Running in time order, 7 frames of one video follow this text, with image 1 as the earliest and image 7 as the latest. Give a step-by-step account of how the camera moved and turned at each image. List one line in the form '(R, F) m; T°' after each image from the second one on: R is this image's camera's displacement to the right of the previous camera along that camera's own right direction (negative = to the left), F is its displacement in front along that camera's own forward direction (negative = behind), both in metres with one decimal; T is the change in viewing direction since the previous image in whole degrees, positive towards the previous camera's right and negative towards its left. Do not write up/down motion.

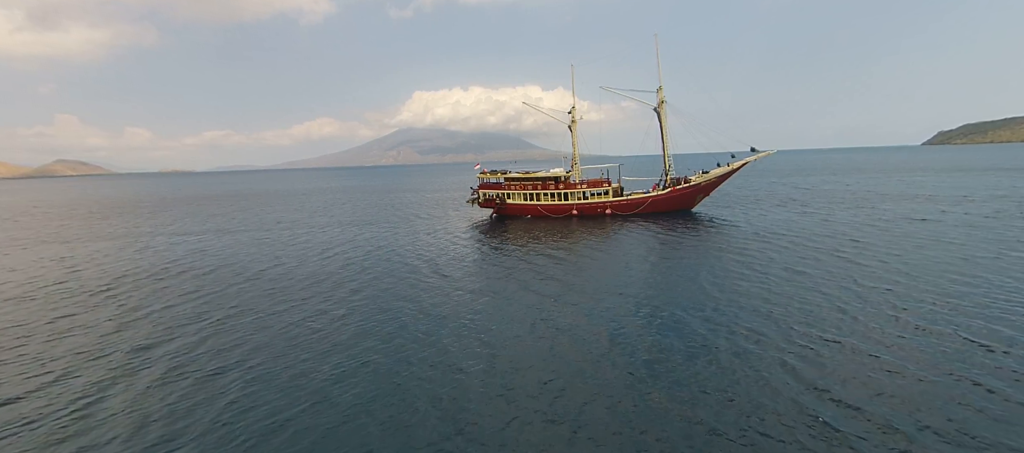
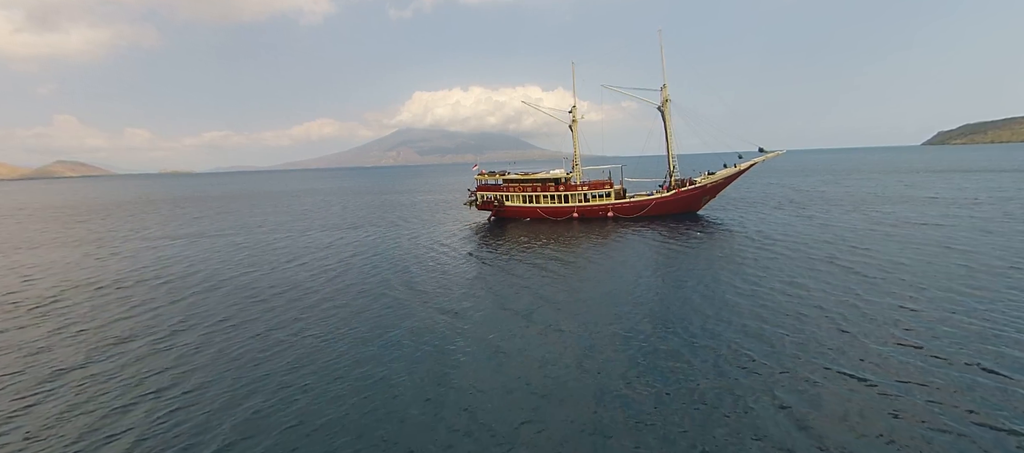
(+0.3, +3.3) m; 0°
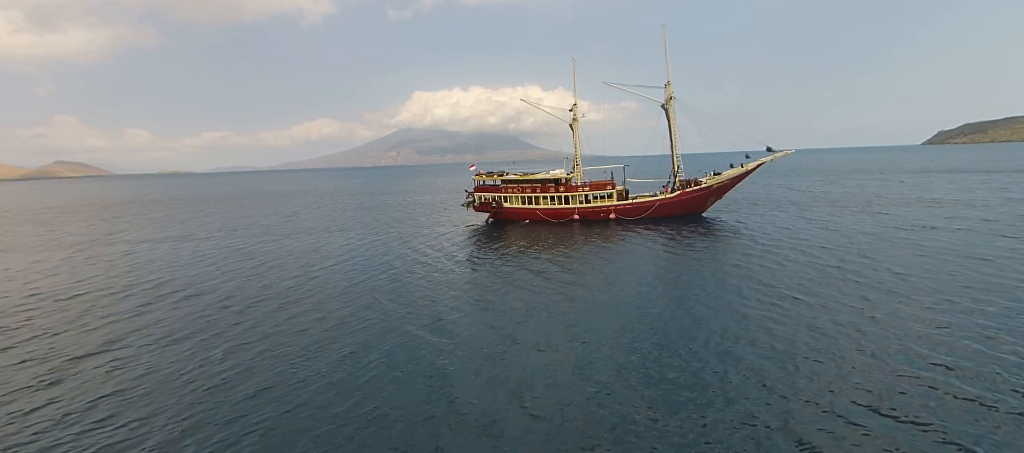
(+0.3, +3.0) m; 0°
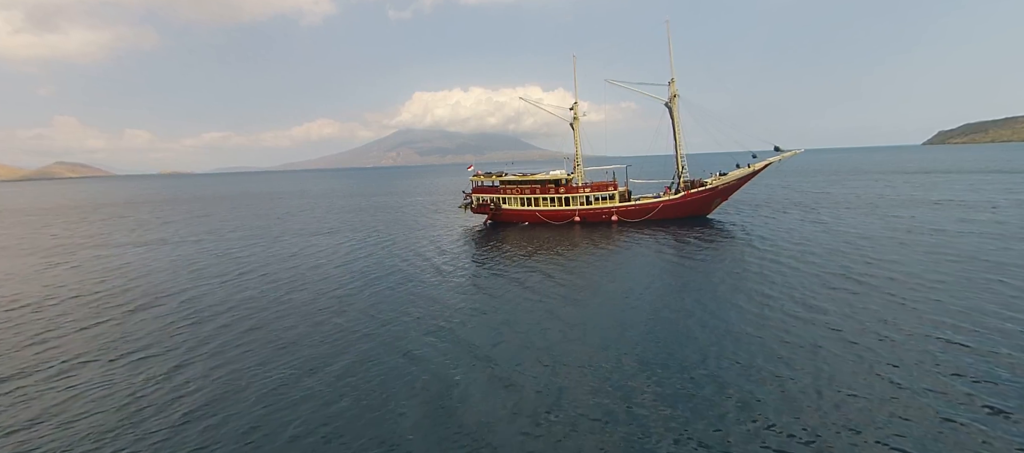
(+0.3, +2.7) m; 0°
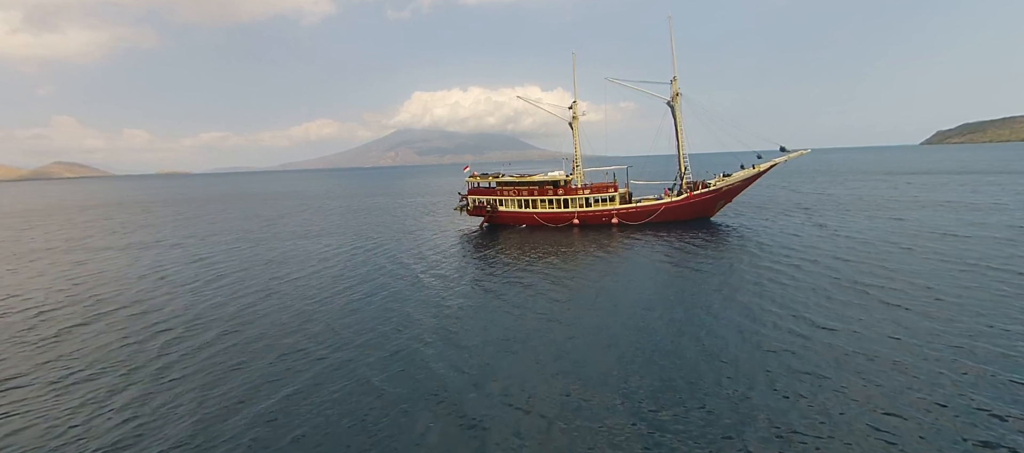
(+0.4, +2.6) m; 0°
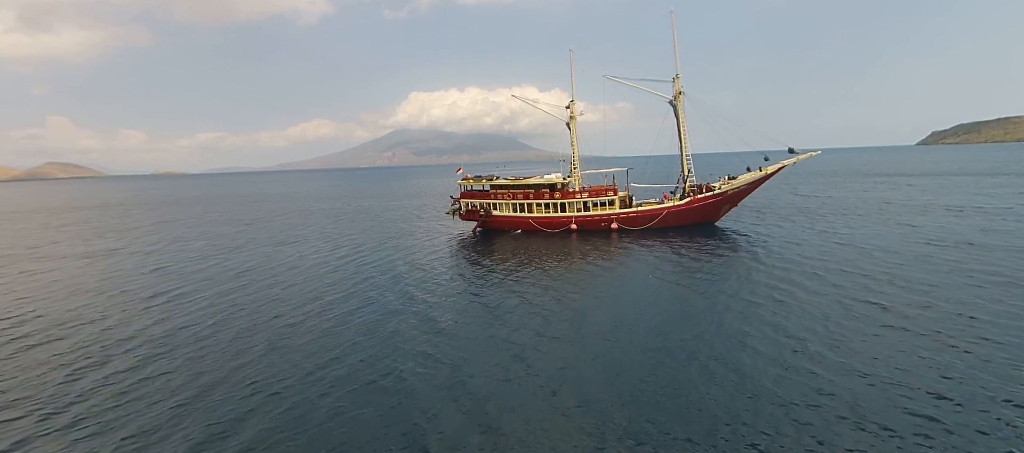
(+0.5, +3.8) m; 0°
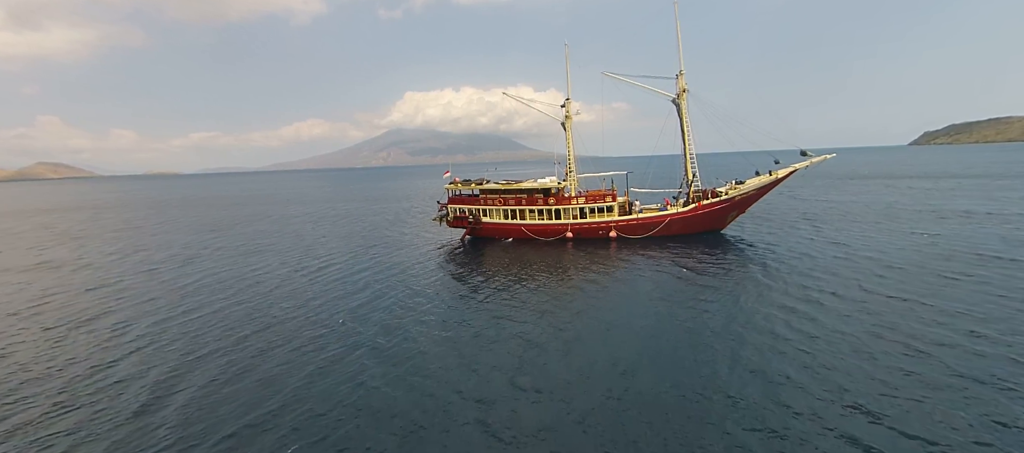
(+0.7, +5.4) m; +1°
